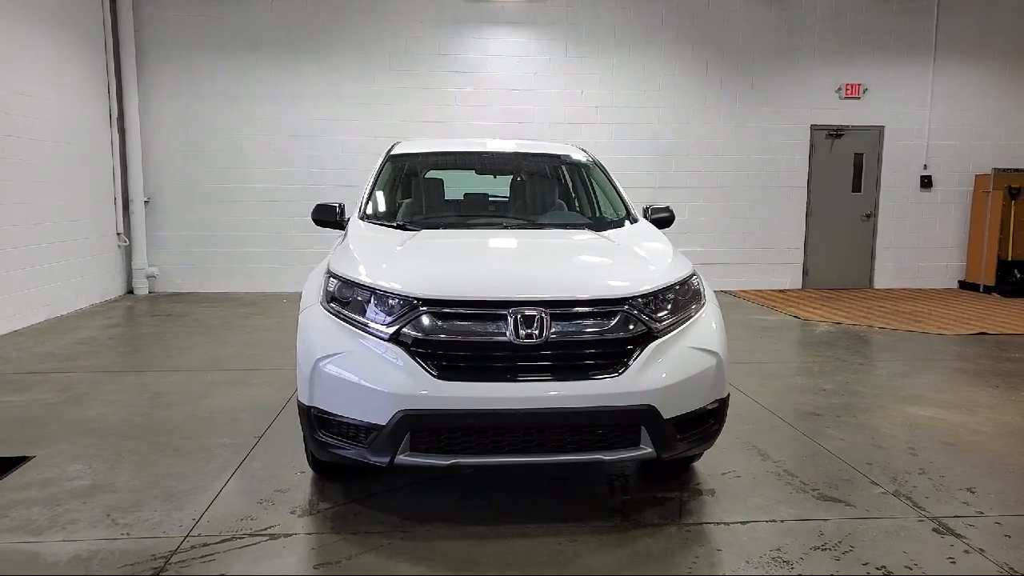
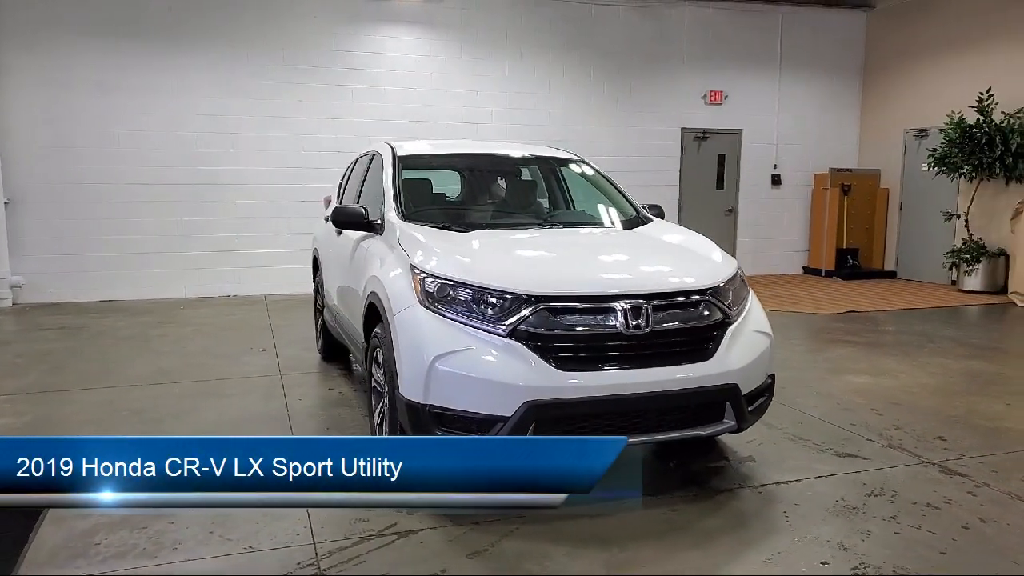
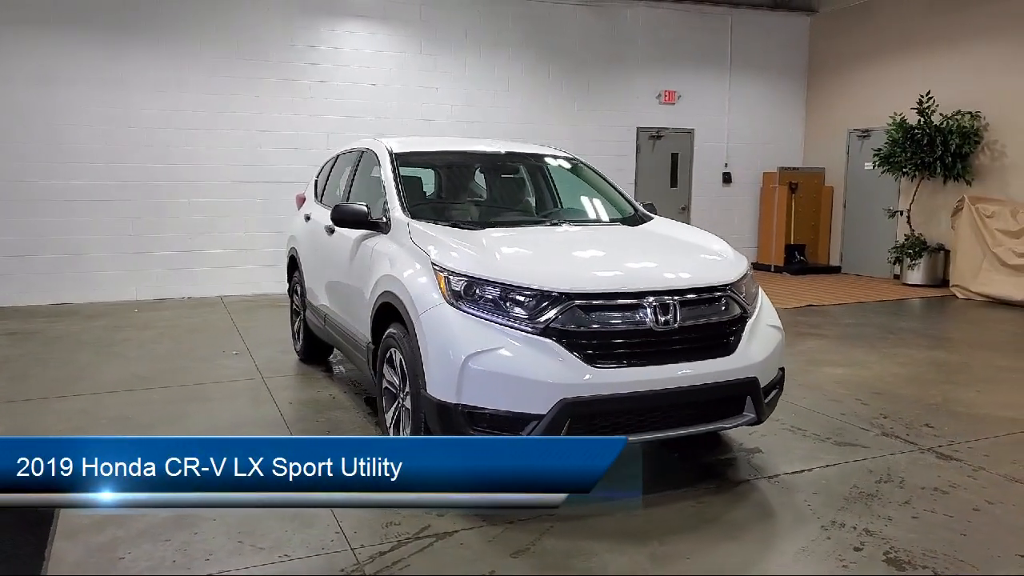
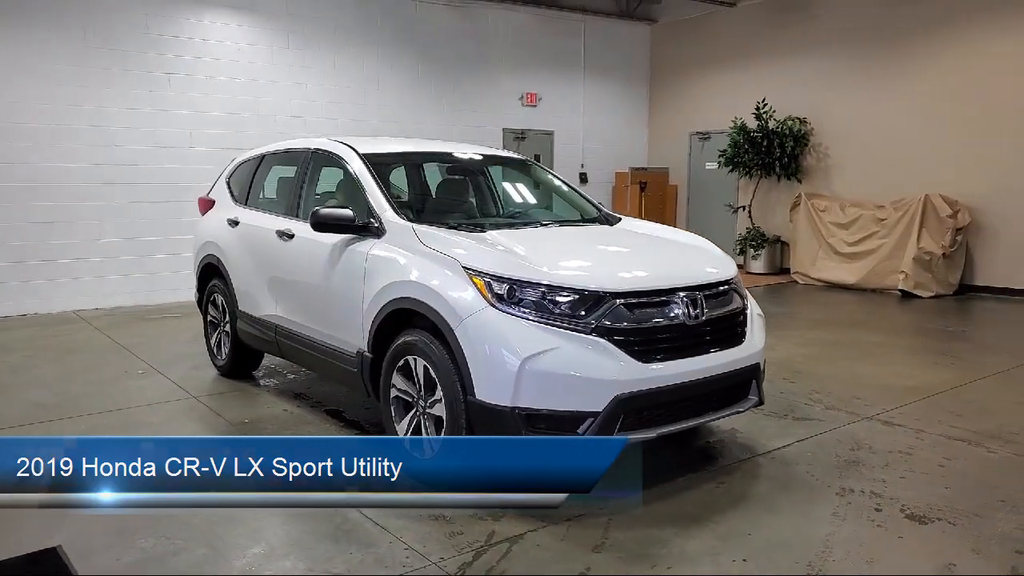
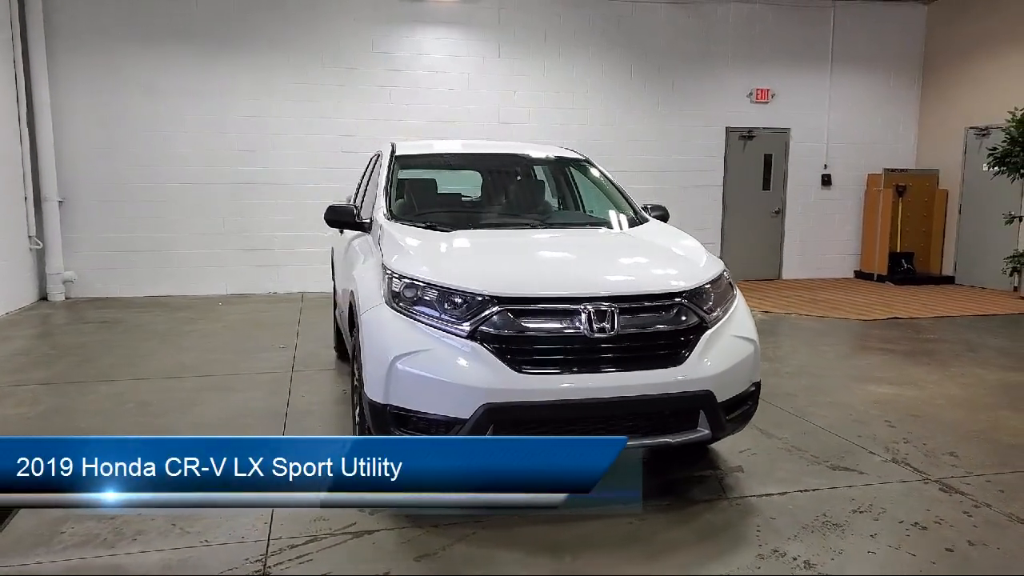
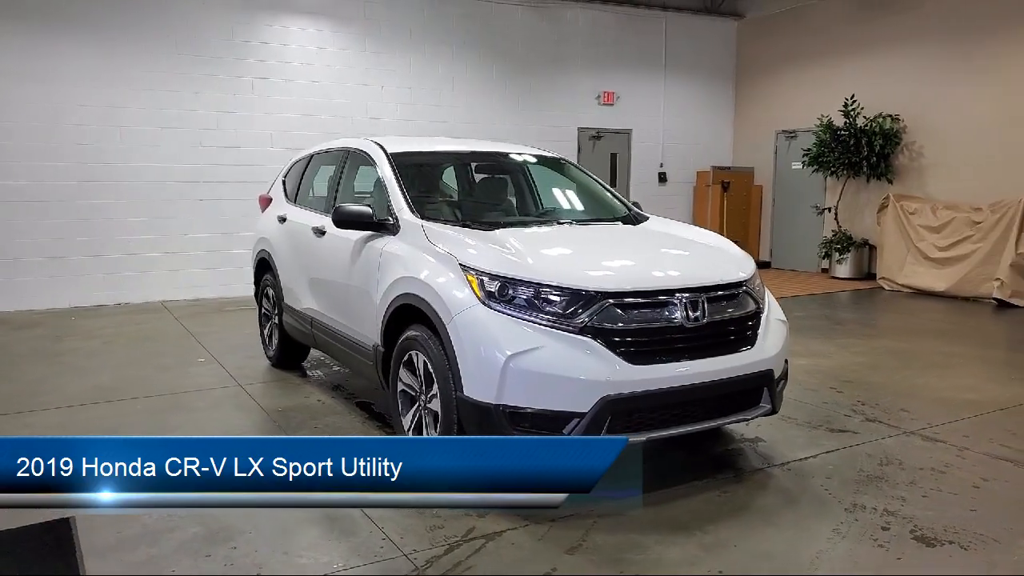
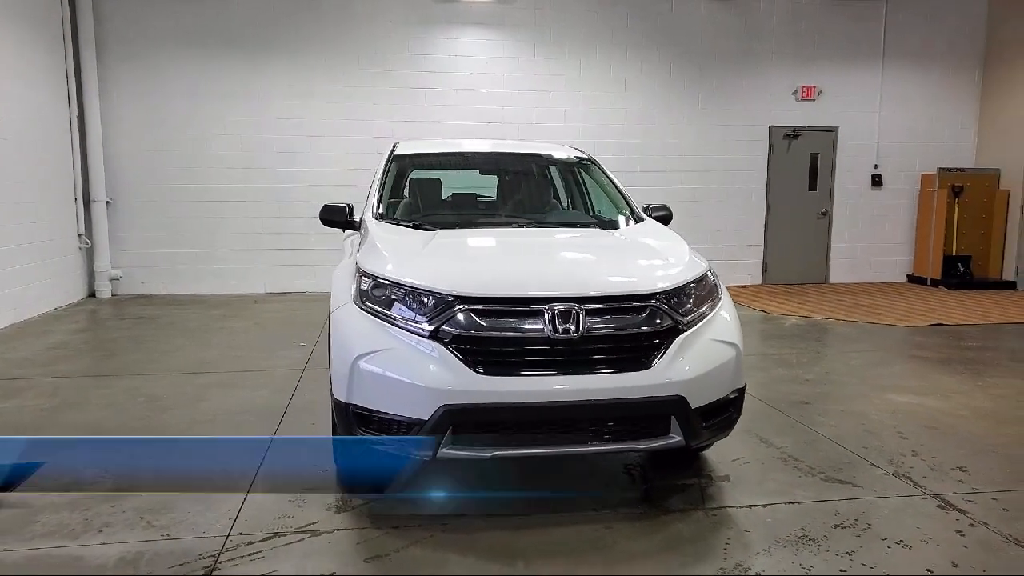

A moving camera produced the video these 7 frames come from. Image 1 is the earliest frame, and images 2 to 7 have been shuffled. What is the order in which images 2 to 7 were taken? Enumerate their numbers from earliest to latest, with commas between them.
7, 5, 2, 3, 6, 4
